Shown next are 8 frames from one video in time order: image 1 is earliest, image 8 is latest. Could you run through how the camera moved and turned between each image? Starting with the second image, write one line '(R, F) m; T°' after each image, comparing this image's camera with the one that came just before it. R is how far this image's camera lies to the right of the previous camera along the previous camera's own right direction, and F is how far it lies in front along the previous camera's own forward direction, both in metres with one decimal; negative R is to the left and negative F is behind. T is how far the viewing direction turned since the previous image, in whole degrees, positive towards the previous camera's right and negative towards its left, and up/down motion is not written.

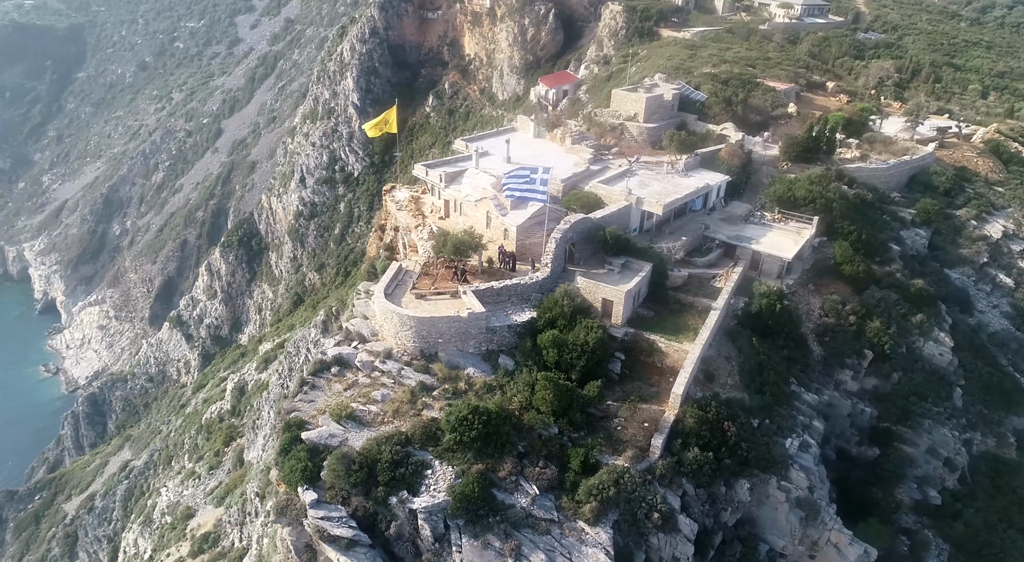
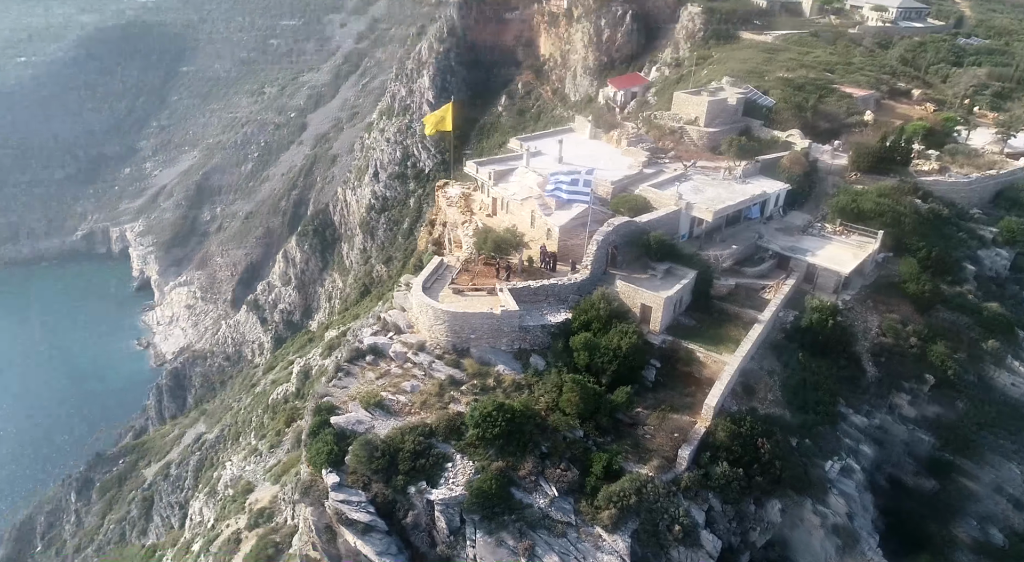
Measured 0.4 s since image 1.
(+1.6, +0.1) m; -6°
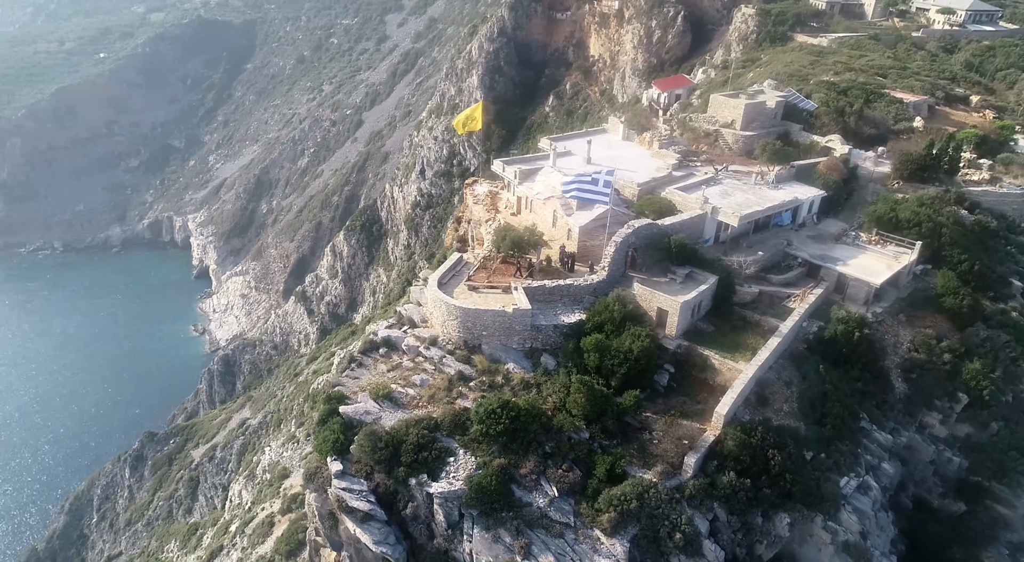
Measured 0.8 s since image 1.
(+1.6, 0.0) m; -4°
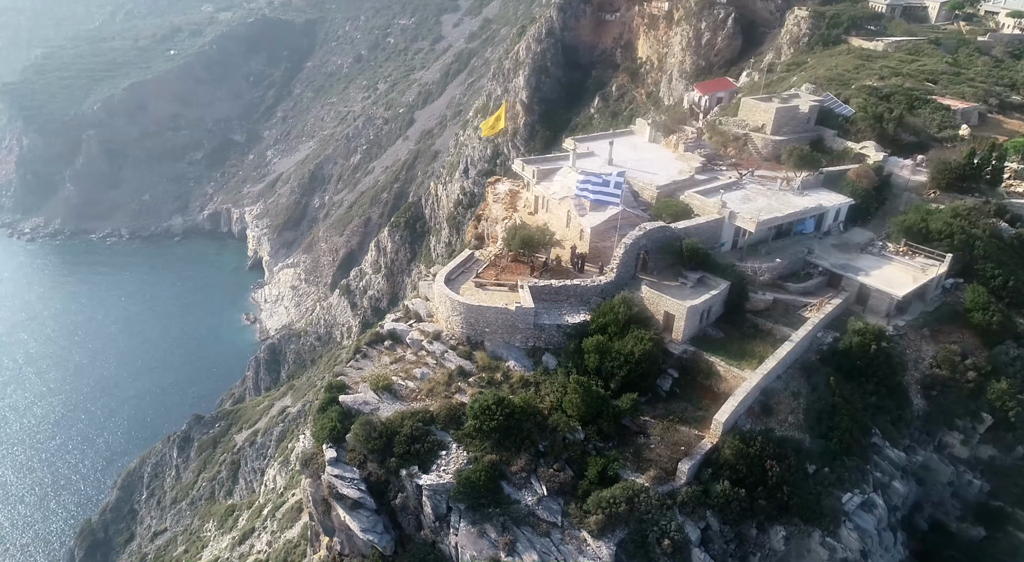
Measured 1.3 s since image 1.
(+1.9, 0.0) m; -4°
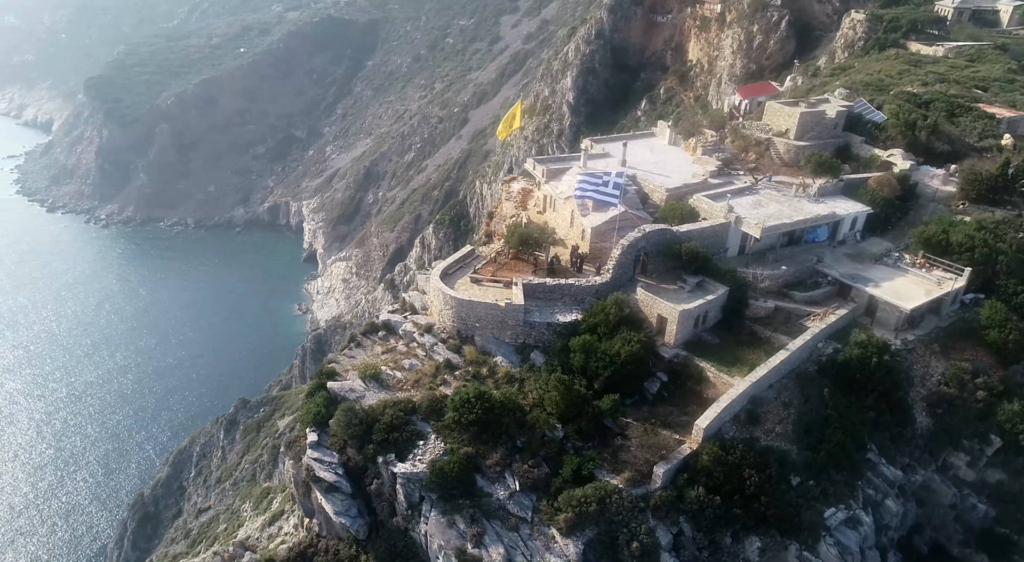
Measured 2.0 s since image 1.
(+2.6, -0.1) m; -5°
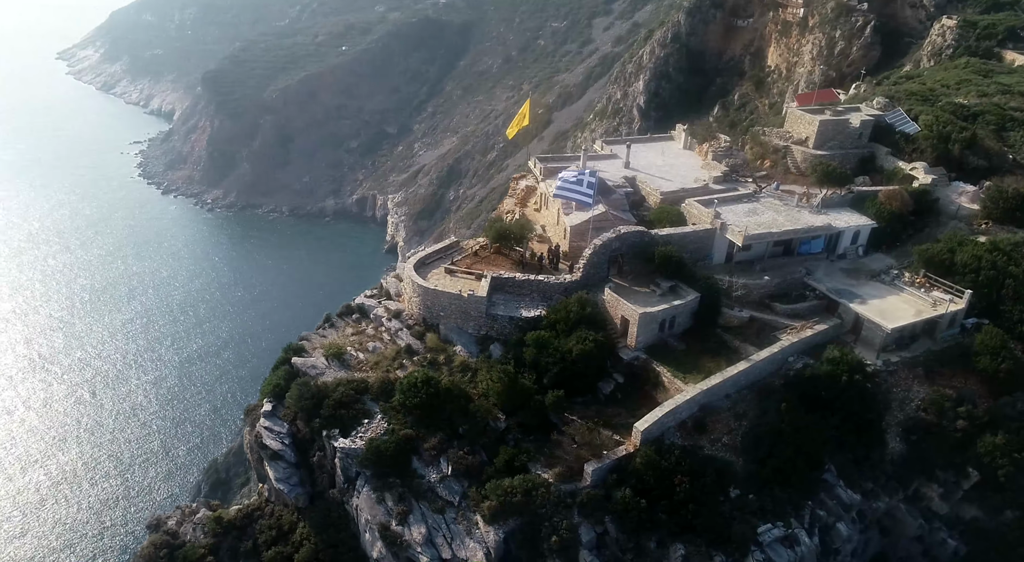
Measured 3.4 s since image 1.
(+5.2, -0.2) m; -8°
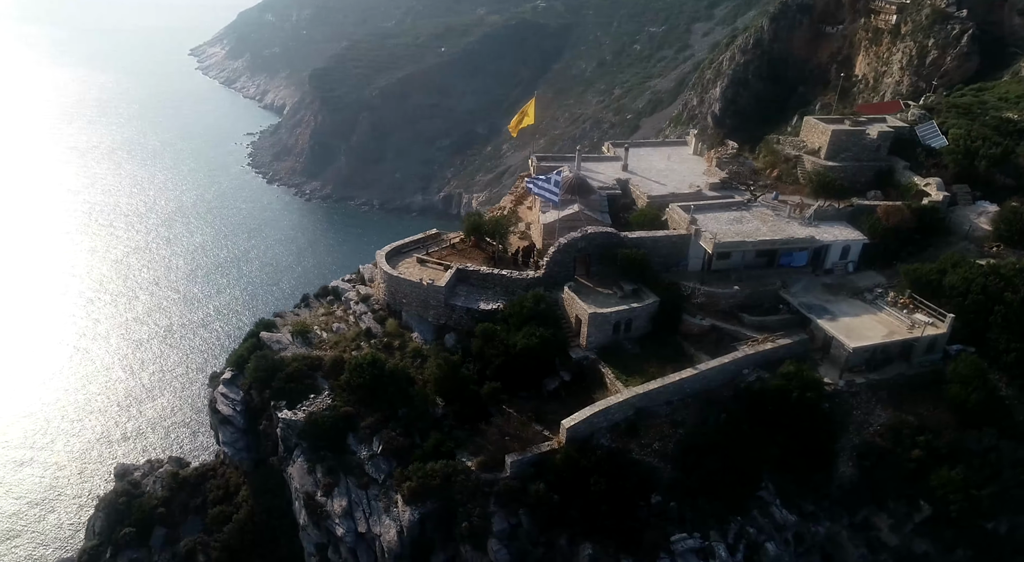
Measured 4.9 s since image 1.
(+5.8, 0.0) m; -9°
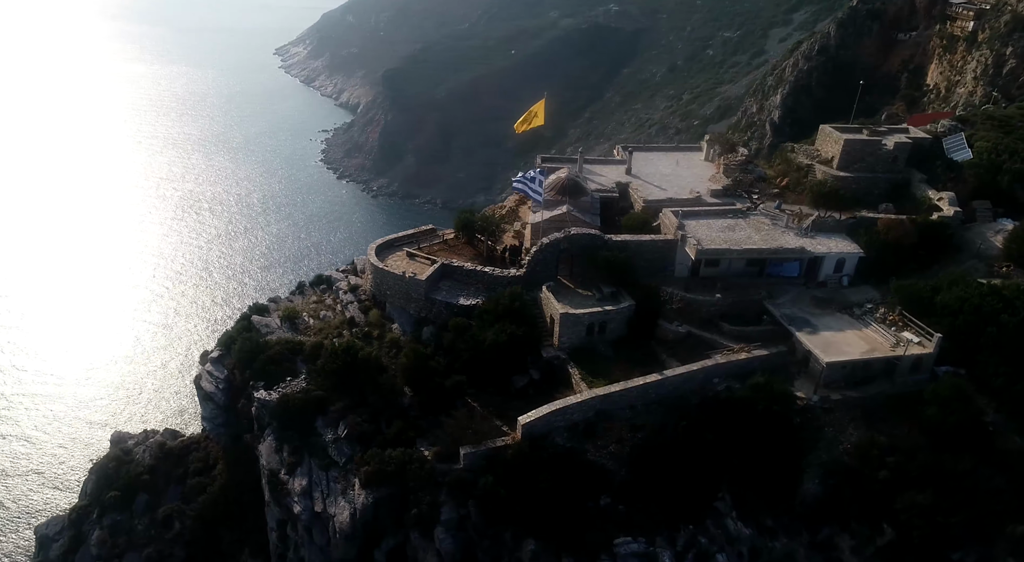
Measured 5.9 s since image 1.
(+3.9, 0.0) m; -6°
